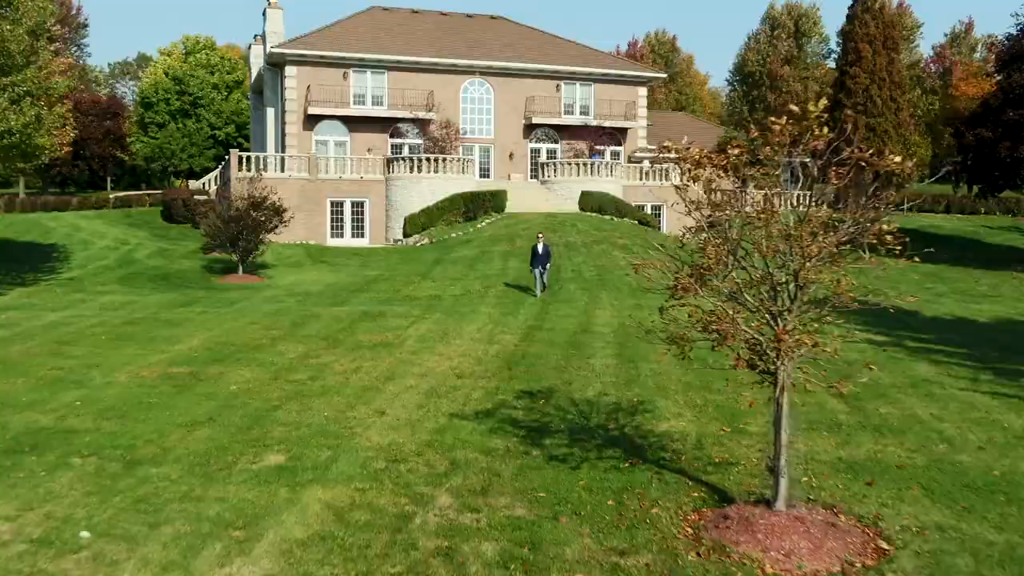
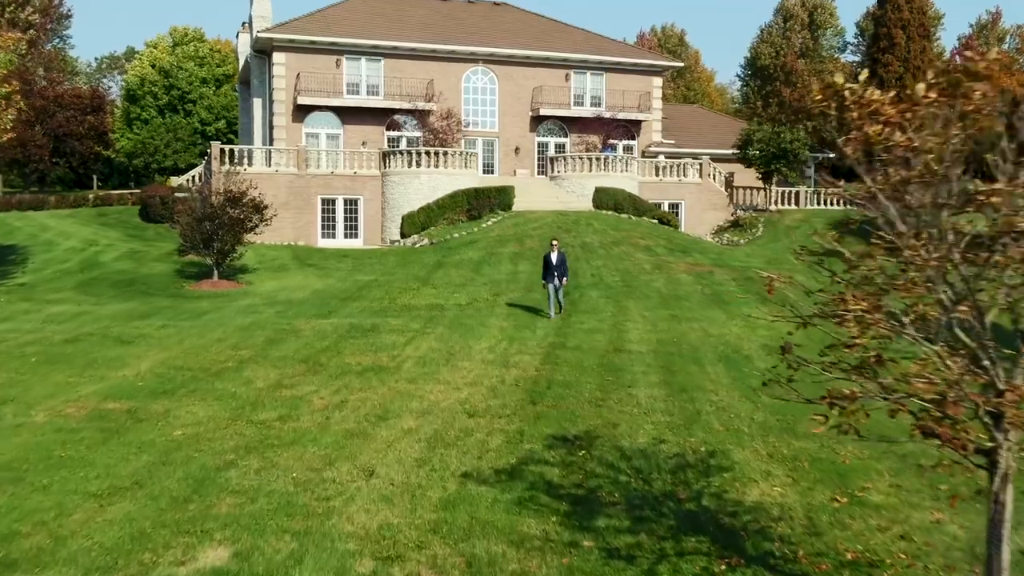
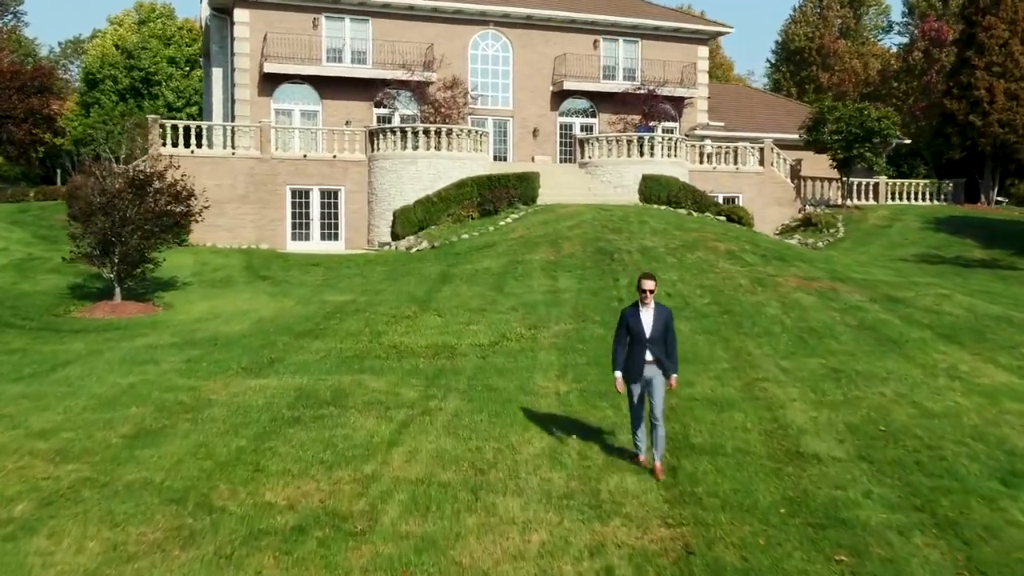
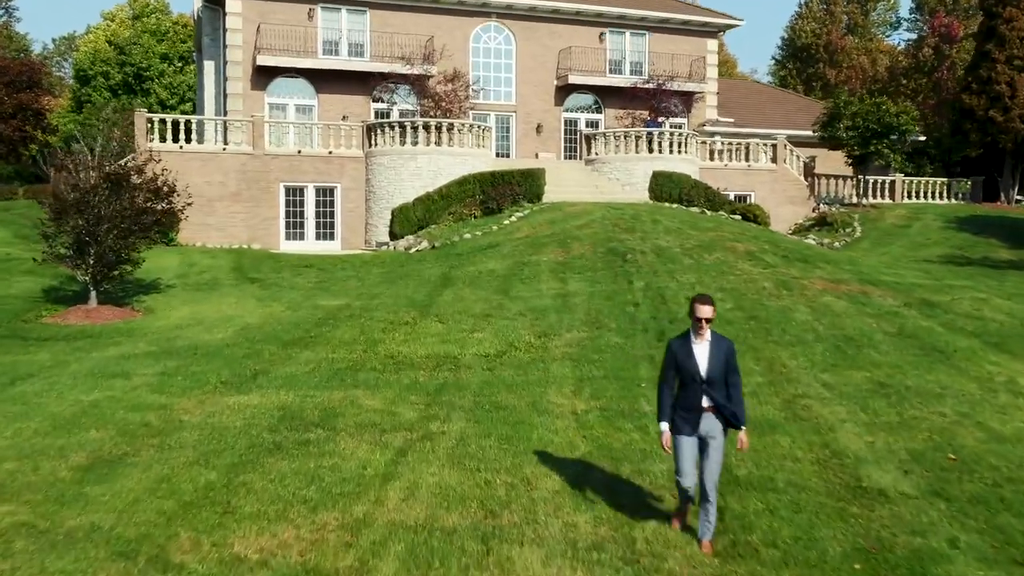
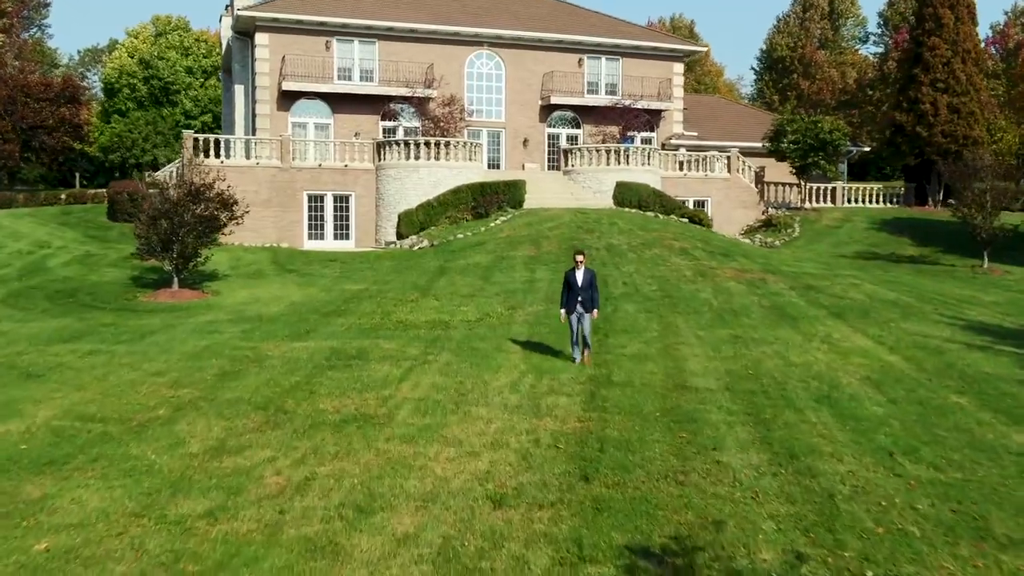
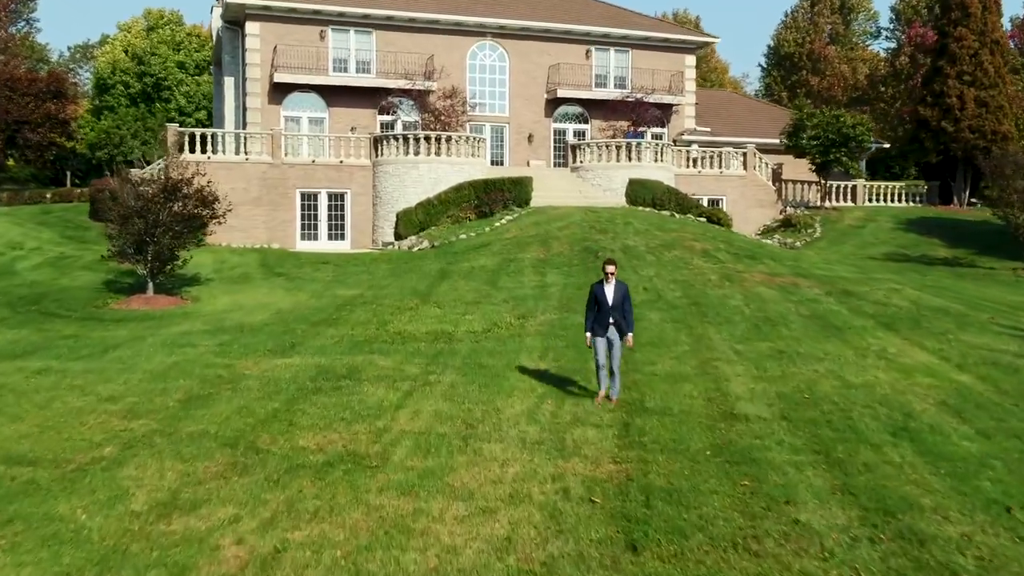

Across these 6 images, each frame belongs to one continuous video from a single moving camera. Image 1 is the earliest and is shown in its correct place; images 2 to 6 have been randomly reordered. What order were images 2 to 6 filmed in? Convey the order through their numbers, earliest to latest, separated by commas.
2, 5, 6, 3, 4
